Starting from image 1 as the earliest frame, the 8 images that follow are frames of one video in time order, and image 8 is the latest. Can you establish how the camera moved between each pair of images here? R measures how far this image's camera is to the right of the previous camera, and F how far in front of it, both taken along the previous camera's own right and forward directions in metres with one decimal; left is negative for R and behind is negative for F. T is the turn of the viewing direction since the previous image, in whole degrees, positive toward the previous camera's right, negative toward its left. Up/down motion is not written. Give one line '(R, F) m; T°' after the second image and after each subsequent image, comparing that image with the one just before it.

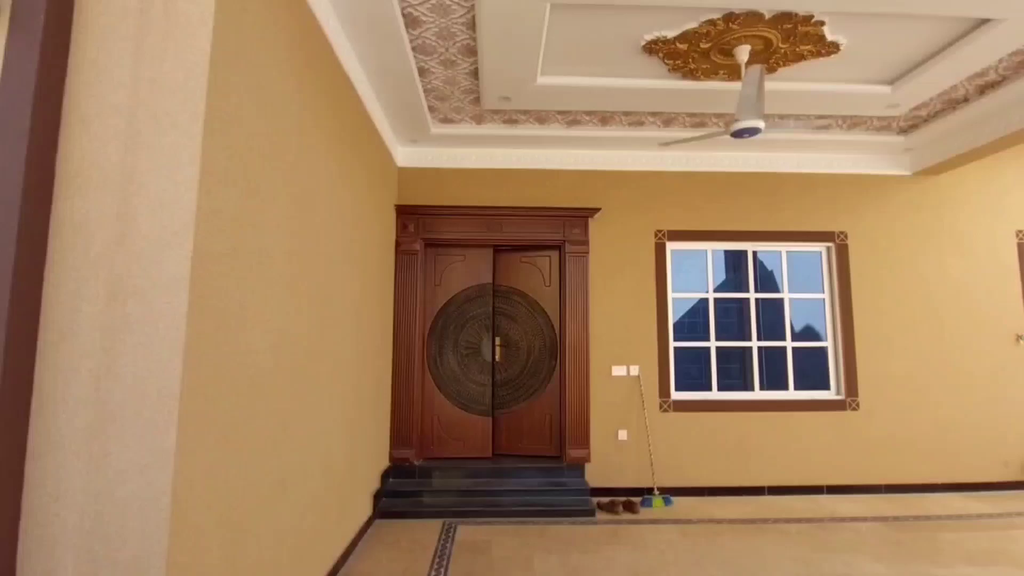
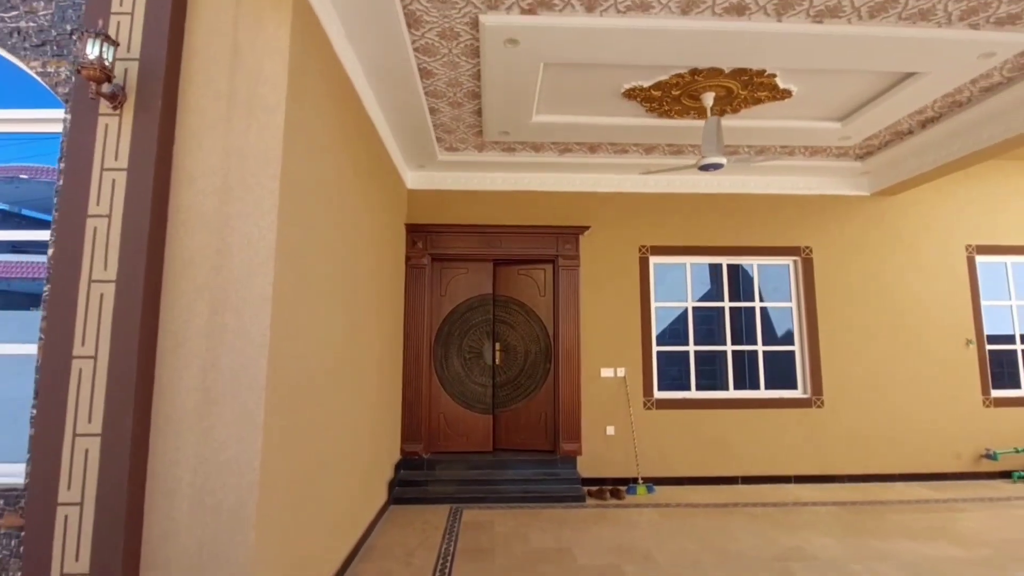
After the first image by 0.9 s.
(0.0, -0.5) m; 0°
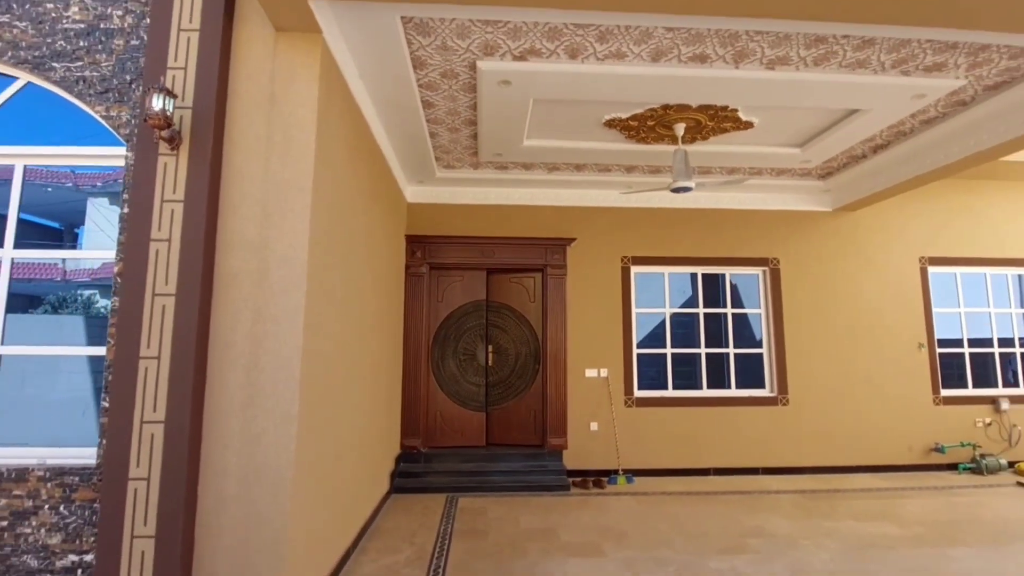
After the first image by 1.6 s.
(0.0, -0.4) m; +1°
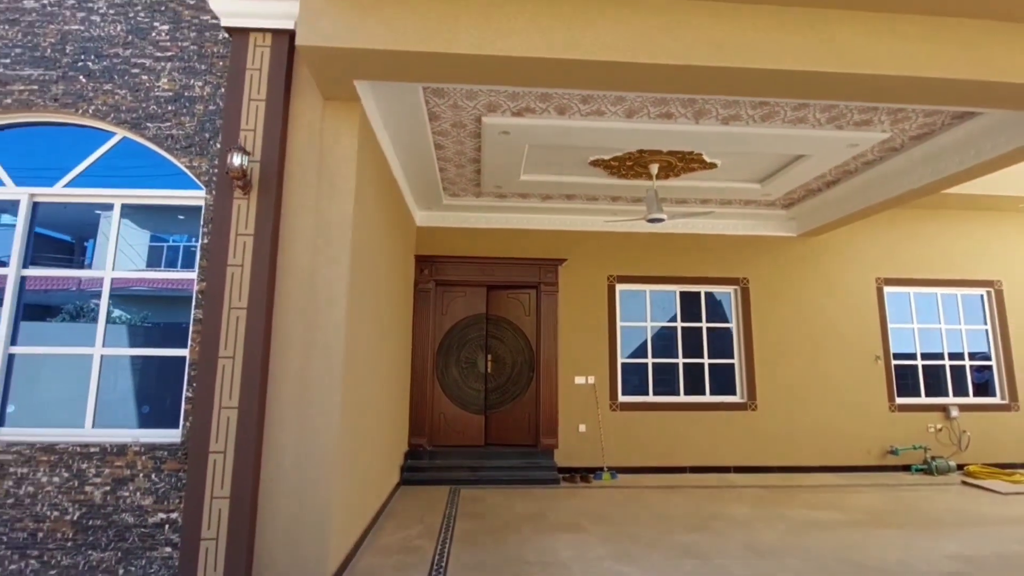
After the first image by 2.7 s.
(0.0, -0.6) m; 0°
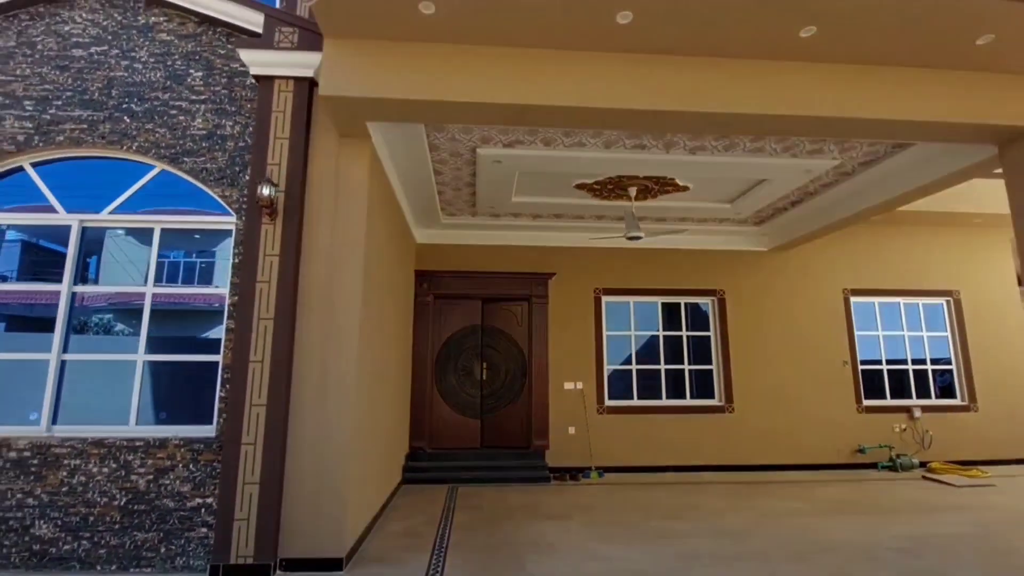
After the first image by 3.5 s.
(0.0, -0.5) m; +1°
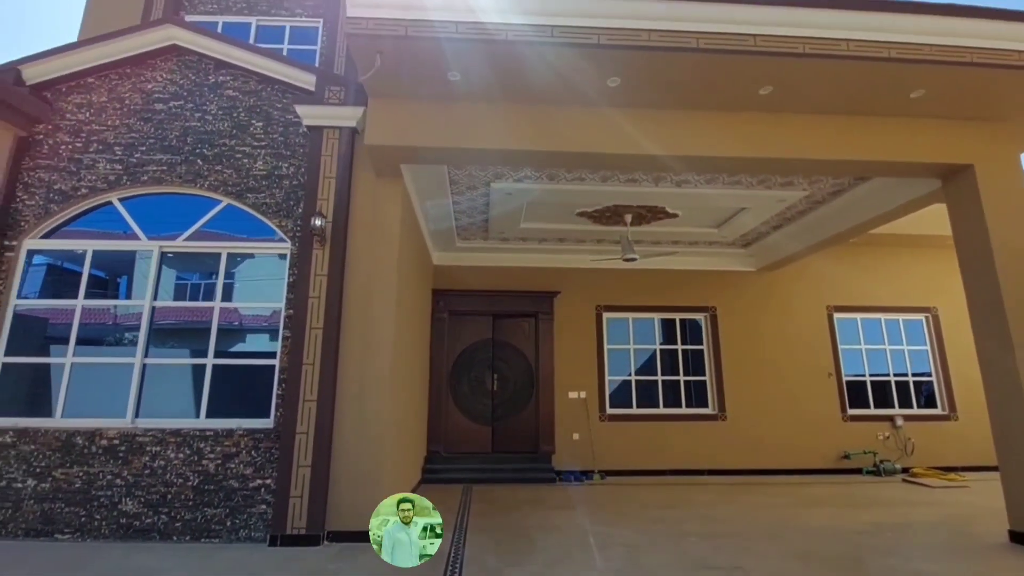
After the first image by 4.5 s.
(0.0, -0.6) m; -1°
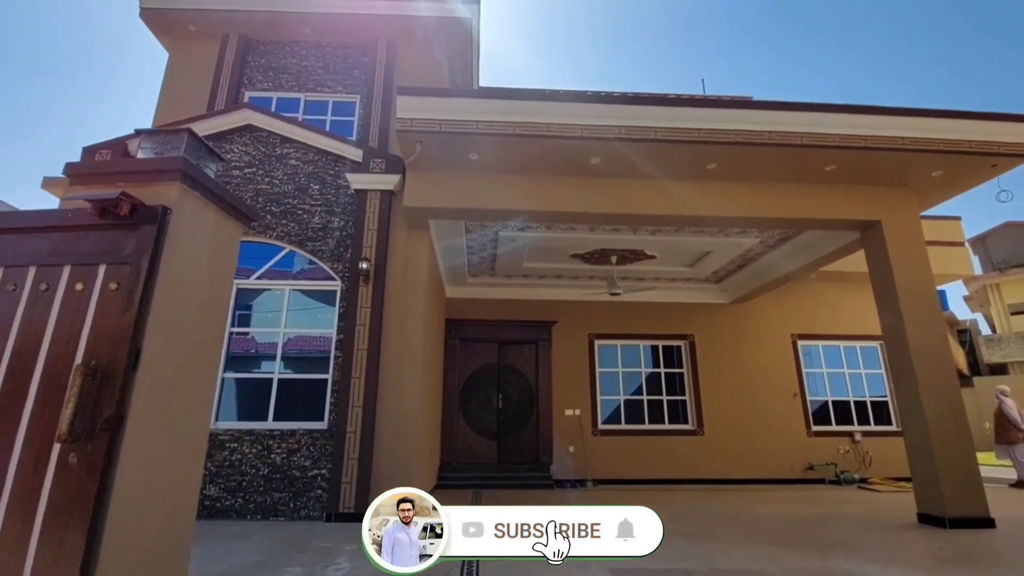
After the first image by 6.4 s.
(-0.1, -1.1) m; 0°
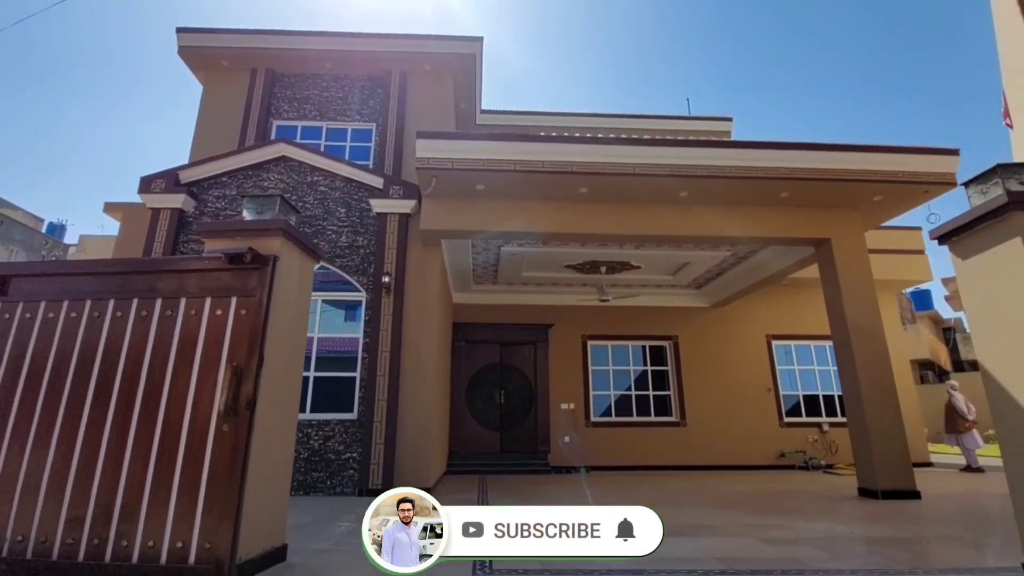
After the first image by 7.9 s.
(0.0, -0.9) m; 0°
